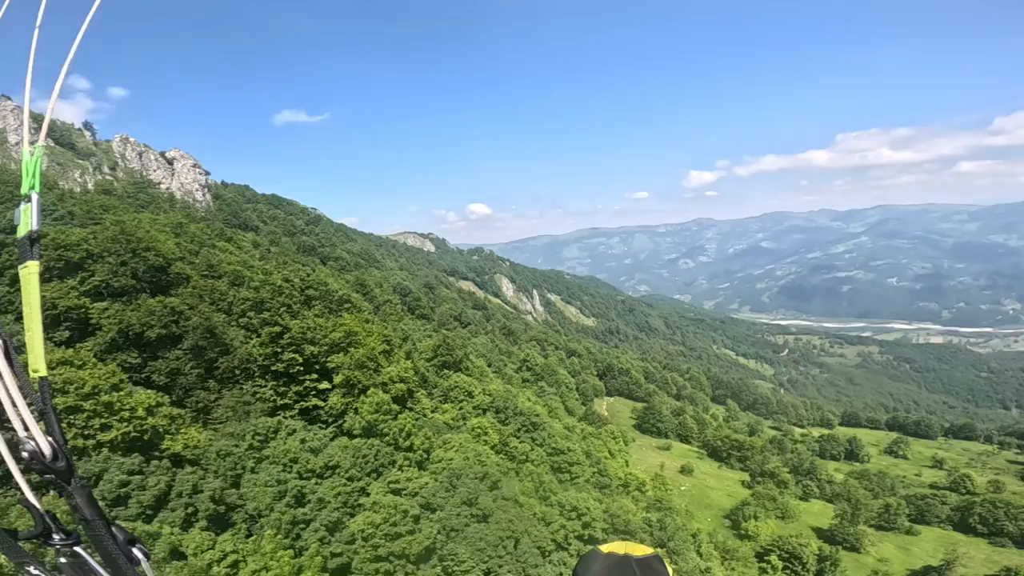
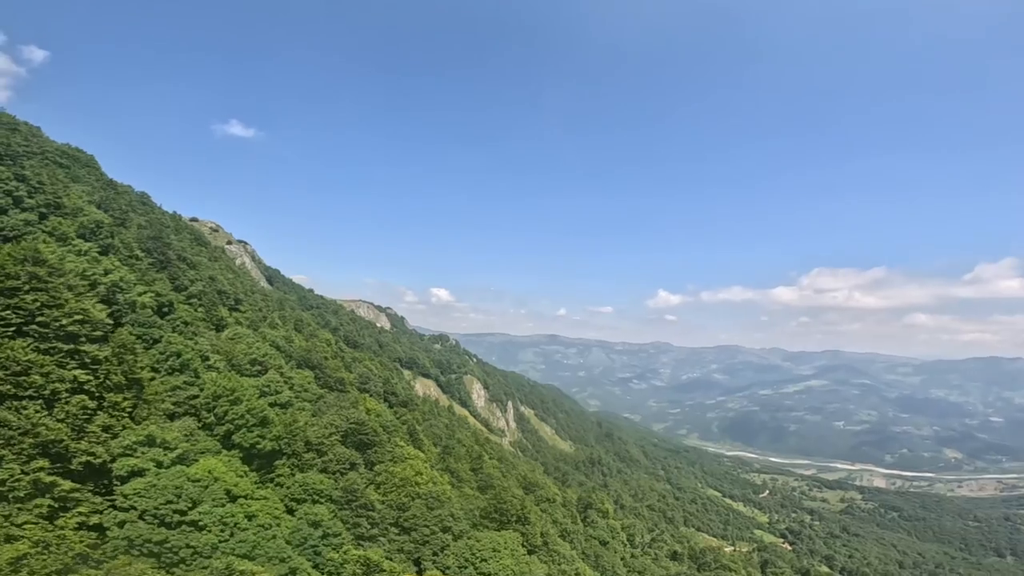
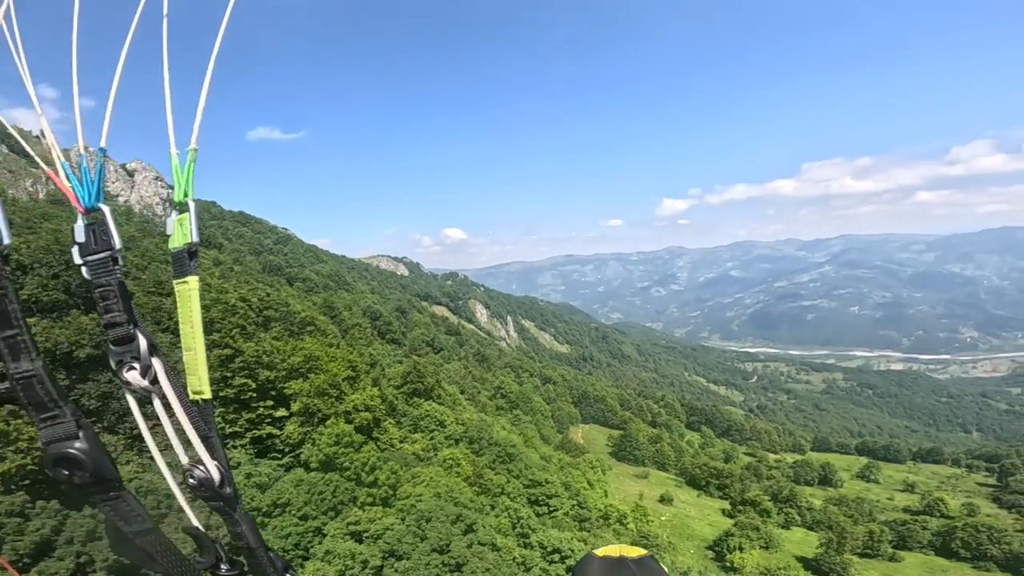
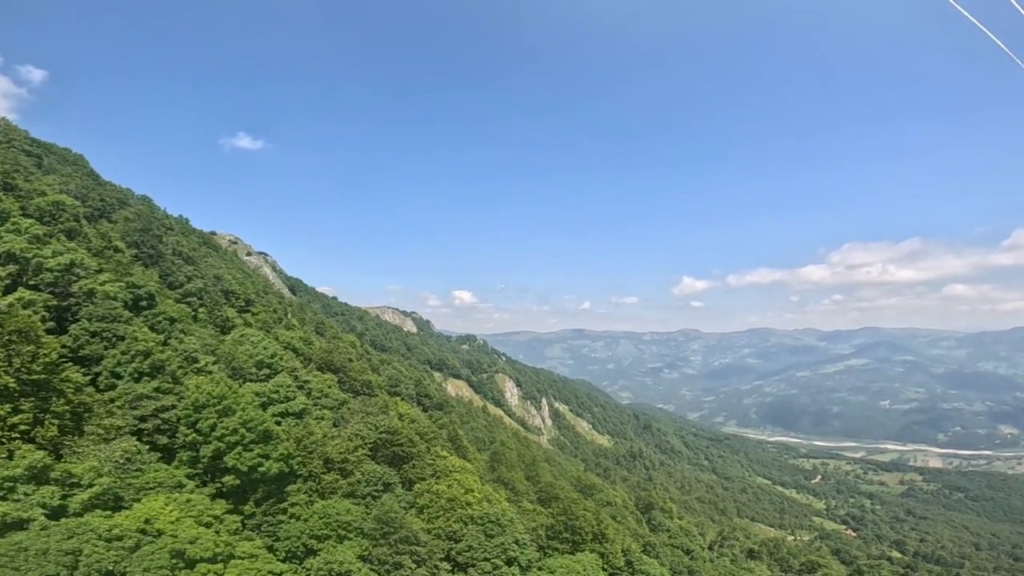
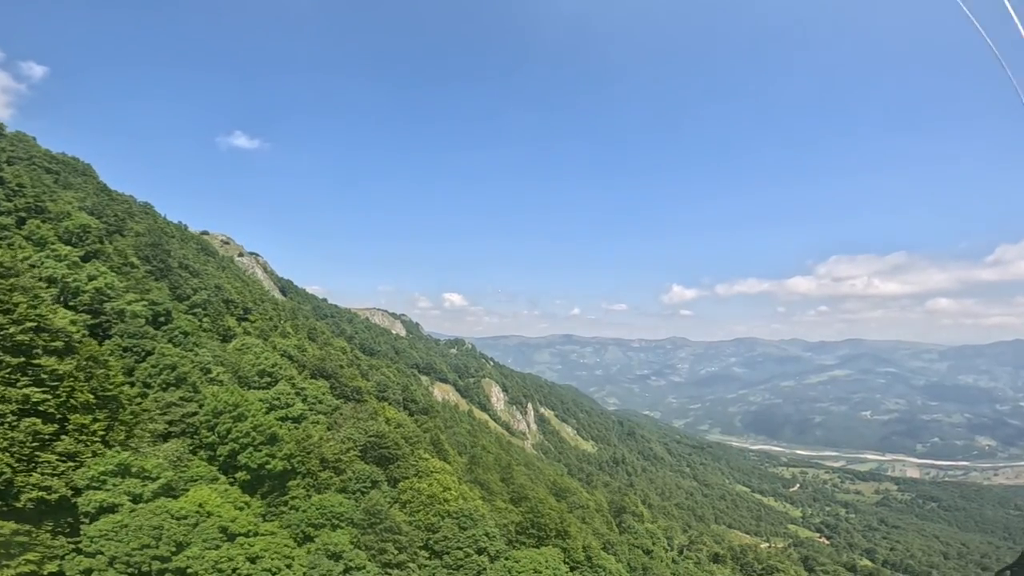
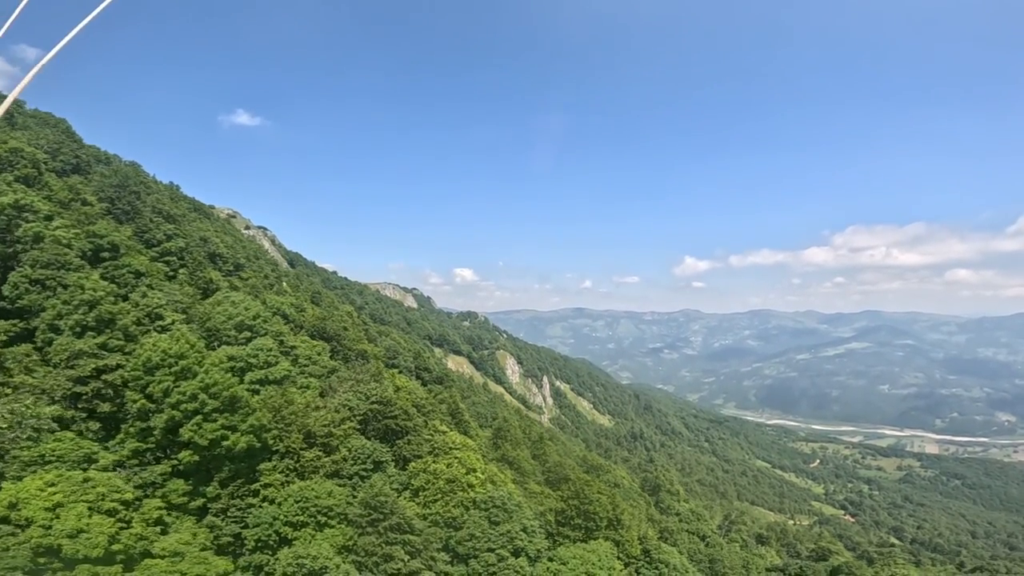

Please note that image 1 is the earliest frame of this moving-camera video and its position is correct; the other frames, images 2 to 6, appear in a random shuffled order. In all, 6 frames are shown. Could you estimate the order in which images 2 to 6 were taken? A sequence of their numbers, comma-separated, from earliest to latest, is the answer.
3, 2, 5, 4, 6
